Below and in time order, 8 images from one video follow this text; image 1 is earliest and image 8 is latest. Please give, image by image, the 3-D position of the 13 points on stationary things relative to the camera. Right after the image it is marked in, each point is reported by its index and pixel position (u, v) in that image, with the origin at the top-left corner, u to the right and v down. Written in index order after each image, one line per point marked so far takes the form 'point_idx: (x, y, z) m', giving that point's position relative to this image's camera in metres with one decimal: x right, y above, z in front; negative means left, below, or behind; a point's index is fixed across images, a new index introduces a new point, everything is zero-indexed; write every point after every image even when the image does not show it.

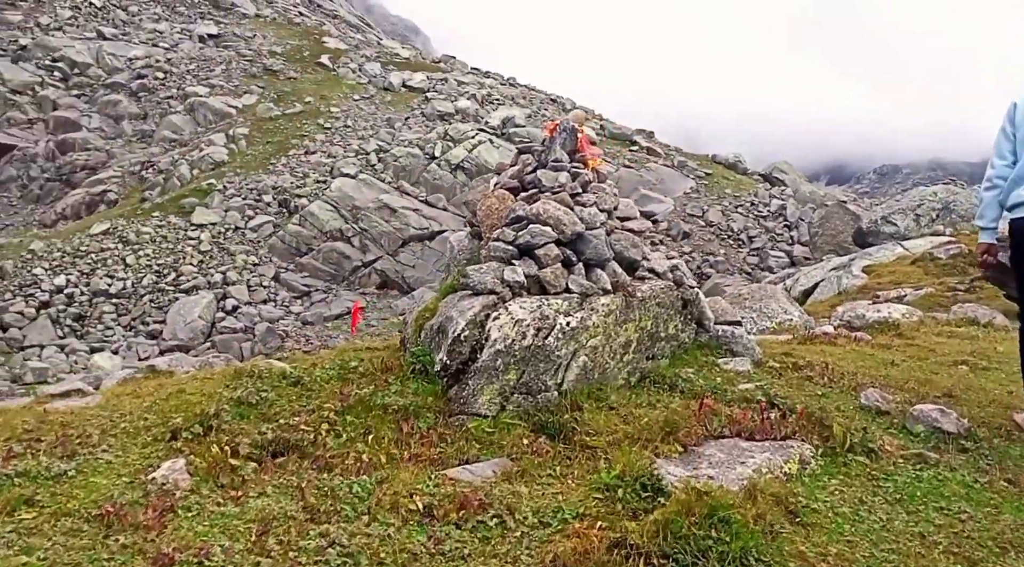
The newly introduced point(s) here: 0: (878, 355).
0: (+7.0, -1.2, +17.6) m
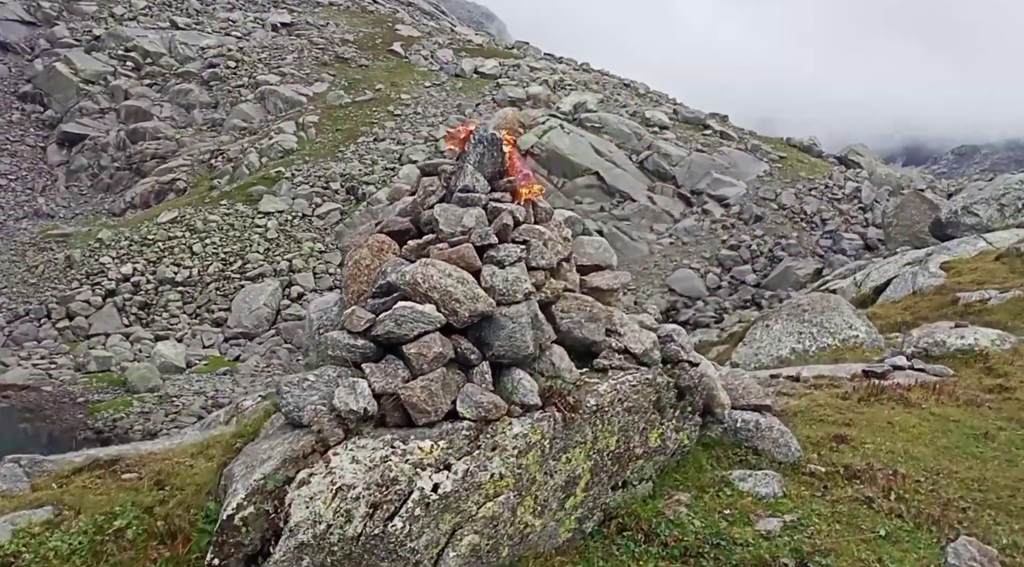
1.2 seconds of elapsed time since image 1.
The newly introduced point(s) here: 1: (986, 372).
0: (+6.9, -1.7, +13.8) m
1: (+8.2, -1.6, +16.0) m
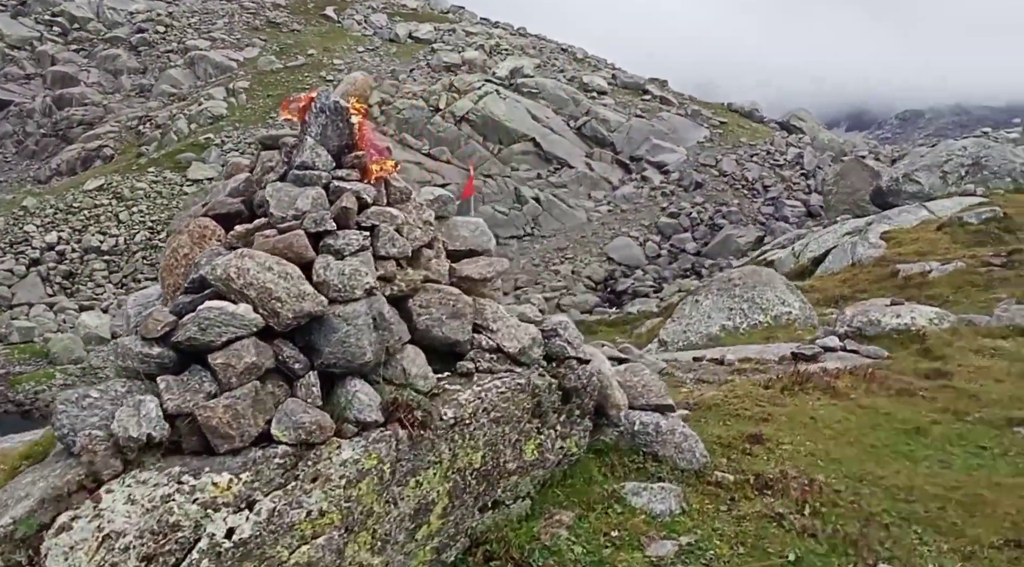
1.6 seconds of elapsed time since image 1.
0: (+5.5, -1.4, +13.1) m
1: (+6.7, -1.3, +15.3) m
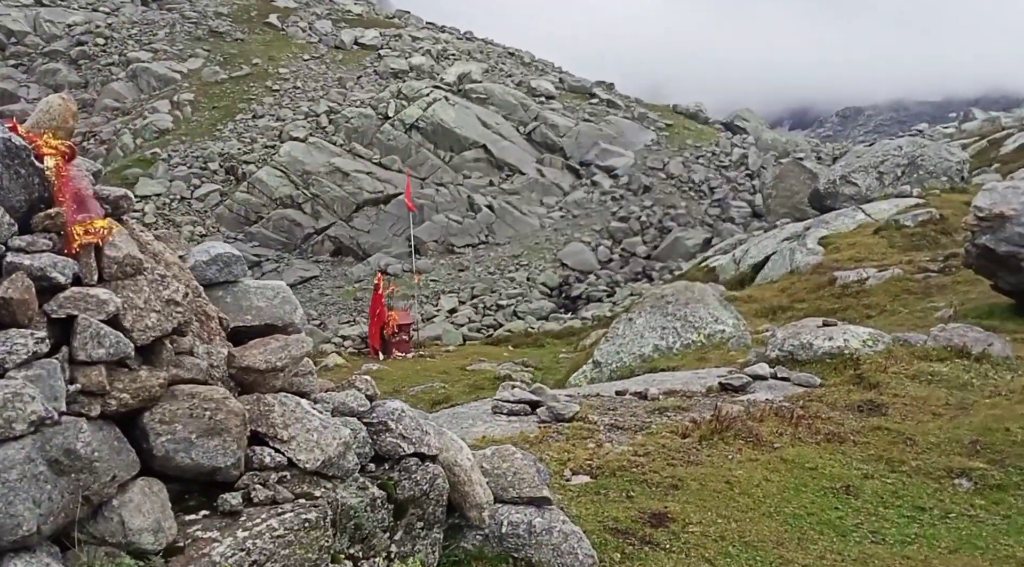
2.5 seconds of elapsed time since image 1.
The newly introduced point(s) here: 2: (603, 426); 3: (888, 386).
0: (+4.2, -1.8, +12.1) m
1: (+5.3, -1.6, +14.4) m
2: (+1.1, -1.8, +11.6) m
3: (+5.7, -1.6, +14.1) m
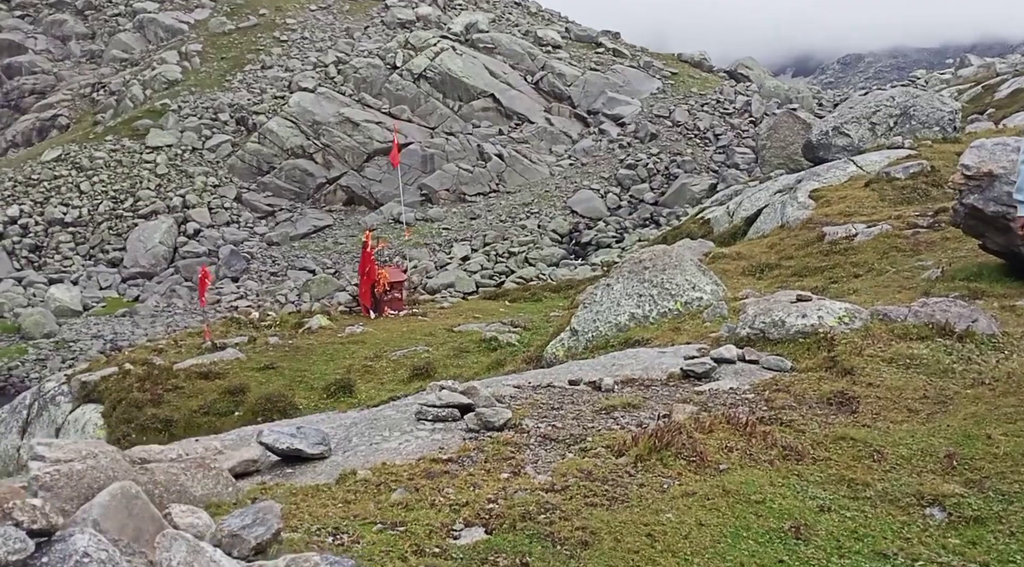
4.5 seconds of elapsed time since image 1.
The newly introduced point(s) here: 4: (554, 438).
0: (+3.3, -1.6, +10.6) m
1: (+4.4, -1.3, +12.9) m
2: (+0.2, -1.7, +10.1) m
3: (+4.8, -1.3, +12.6) m
4: (+0.5, -1.7, +10.1) m
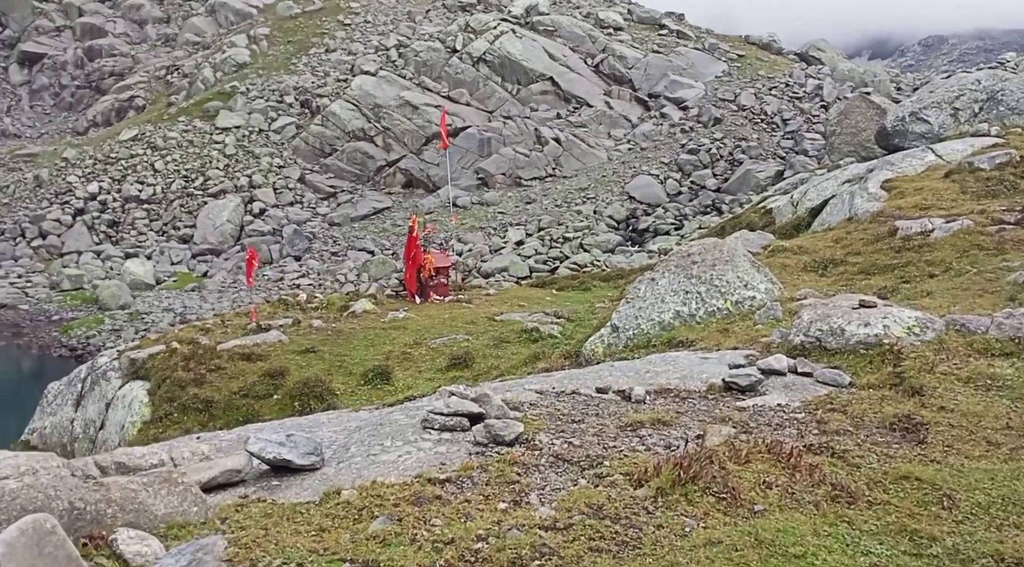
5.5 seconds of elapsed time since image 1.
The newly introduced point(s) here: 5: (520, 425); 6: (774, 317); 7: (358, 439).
0: (+3.4, -1.7, +9.3) m
1: (+4.6, -1.4, +11.5) m
2: (+0.3, -1.7, +9.0) m
3: (+5.0, -1.4, +11.2) m
4: (+0.6, -1.7, +9.0) m
5: (+0.1, -1.5, +10.2) m
6: (+5.3, -0.6, +19.0) m
7: (-1.7, -1.7, +10.1) m
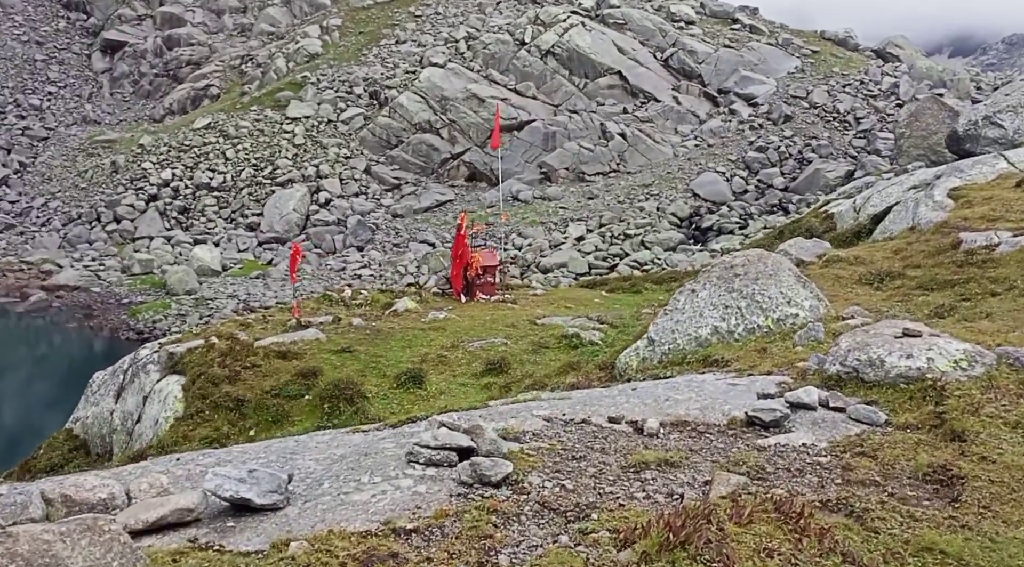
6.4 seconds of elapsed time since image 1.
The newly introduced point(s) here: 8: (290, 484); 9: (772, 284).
0: (+3.3, -2.0, +8.3) m
1: (+4.6, -1.8, +10.4) m
2: (+0.1, -2.0, +8.2) m
3: (+5.0, -1.8, +10.1) m
4: (+0.4, -2.0, +8.2) m
5: (0.0, -1.8, +9.4) m
6: (+5.8, -0.9, +17.9) m
7: (-1.8, -1.9, +9.4) m
8: (-2.1, -1.9, +8.8) m
9: (+5.4, 0.0, +19.3) m
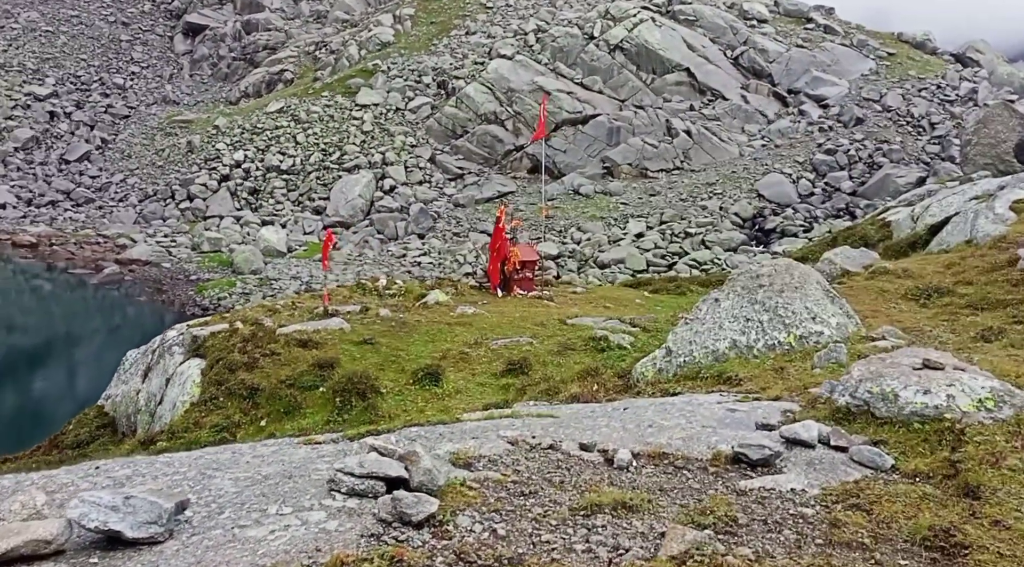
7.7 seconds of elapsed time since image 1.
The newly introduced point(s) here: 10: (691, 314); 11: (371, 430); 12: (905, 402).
0: (+2.6, -2.3, +7.0) m
1: (+4.1, -2.0, +9.0) m
2: (-0.5, -2.1, +7.1) m
3: (+4.4, -2.1, +8.7) m
4: (-0.3, -2.1, +7.1) m
5: (-0.6, -1.9, +8.3) m
6: (+5.7, -1.2, +16.4) m
7: (-2.4, -1.9, +8.5) m
8: (-2.7, -1.9, +7.9) m
9: (+5.4, -0.3, +17.9) m
10: (+3.5, -0.7, +18.9) m
11: (-1.8, -1.9, +11.7) m
12: (+4.5, -1.4, +10.8) m
